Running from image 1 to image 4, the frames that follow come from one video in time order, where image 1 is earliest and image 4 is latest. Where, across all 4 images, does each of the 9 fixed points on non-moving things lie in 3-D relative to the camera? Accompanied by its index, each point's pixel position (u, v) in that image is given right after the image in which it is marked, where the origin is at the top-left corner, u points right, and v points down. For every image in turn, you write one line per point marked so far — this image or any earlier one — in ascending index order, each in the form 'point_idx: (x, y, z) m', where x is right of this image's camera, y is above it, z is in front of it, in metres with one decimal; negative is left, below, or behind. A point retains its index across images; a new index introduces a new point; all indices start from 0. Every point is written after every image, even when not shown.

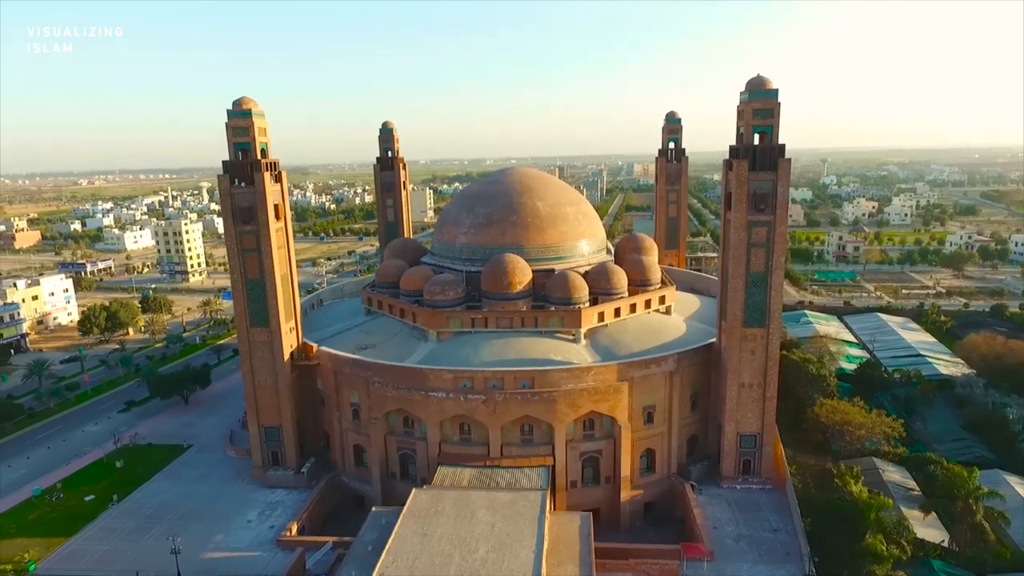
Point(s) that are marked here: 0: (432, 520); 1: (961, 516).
0: (-2.0, -5.9, +16.4) m
1: (+12.5, -6.3, +18.1) m
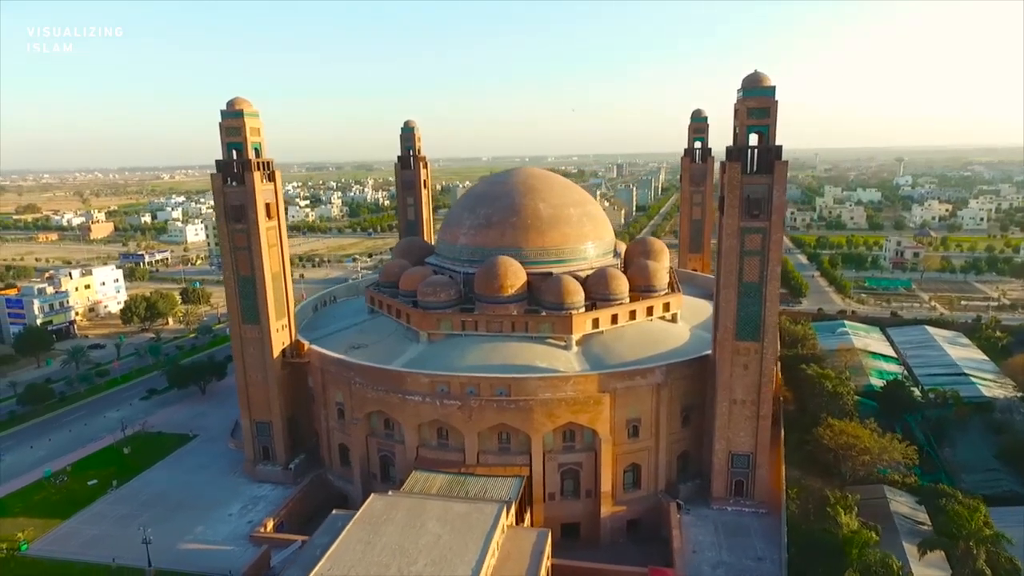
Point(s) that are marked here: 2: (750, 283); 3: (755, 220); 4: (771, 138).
0: (-3.3, -6.0, +16.2) m
1: (+11.3, -6.8, +16.3) m
2: (+7.2, +0.1, +19.7) m
3: (+7.2, +2.0, +19.3) m
4: (+7.5, +4.4, +19.0) m
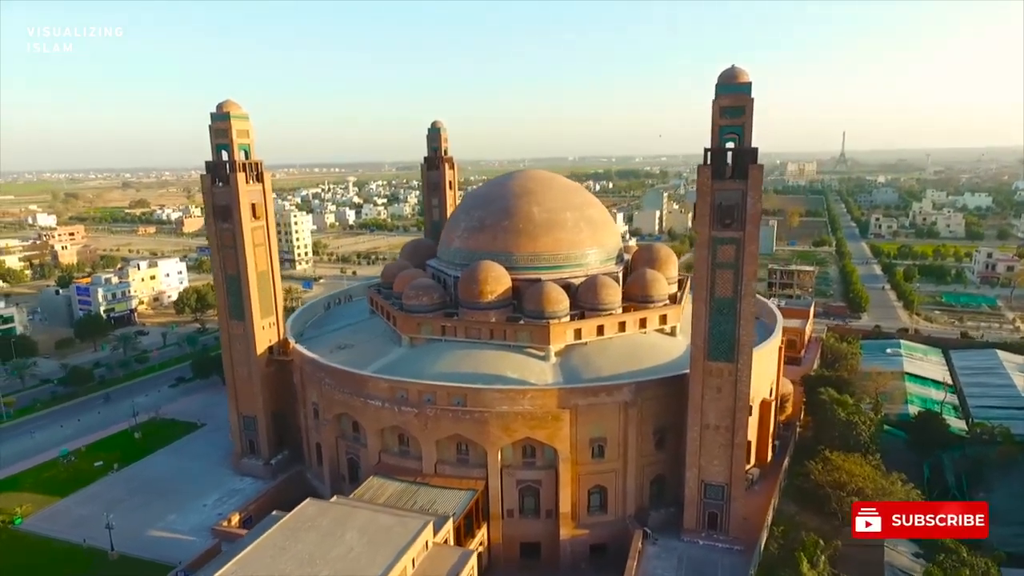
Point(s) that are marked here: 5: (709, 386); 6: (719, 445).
0: (-5.2, -6.1, +16.0) m
1: (+9.2, -7.3, +14.1) m
2: (+5.8, -0.3, +18.0) m
3: (+5.8, +1.6, +17.6) m
4: (+6.2, +3.9, +17.3) m
5: (+5.6, -2.8, +18.5) m
6: (+5.9, -4.5, +18.8) m
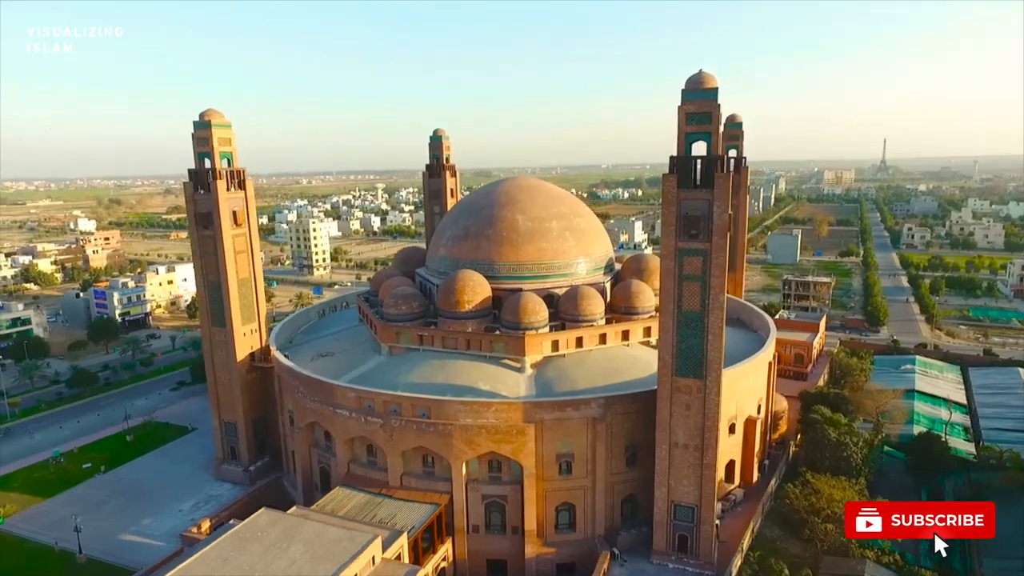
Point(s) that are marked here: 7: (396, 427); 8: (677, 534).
0: (-6.5, -6.3, +15.9) m
1: (+7.8, -7.7, +13.1) m
2: (+4.7, -0.6, +17.2) m
3: (+4.7, +1.2, +16.9) m
4: (+5.1, +3.6, +16.5) m
5: (+4.5, -3.1, +17.8) m
6: (+4.9, -4.9, +18.0) m
7: (-3.5, -4.1, +19.5) m
8: (+4.7, -7.0, +18.4) m
